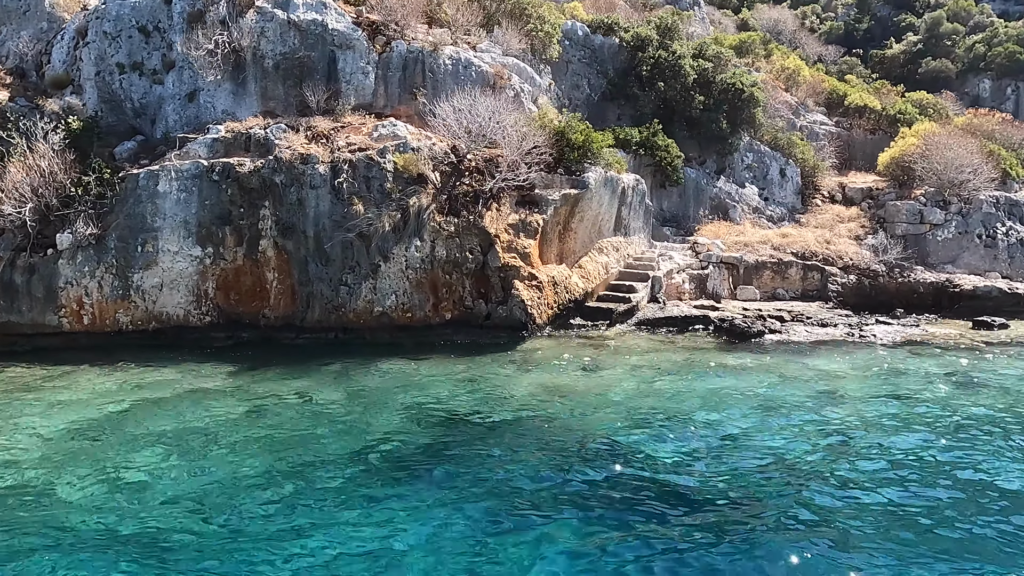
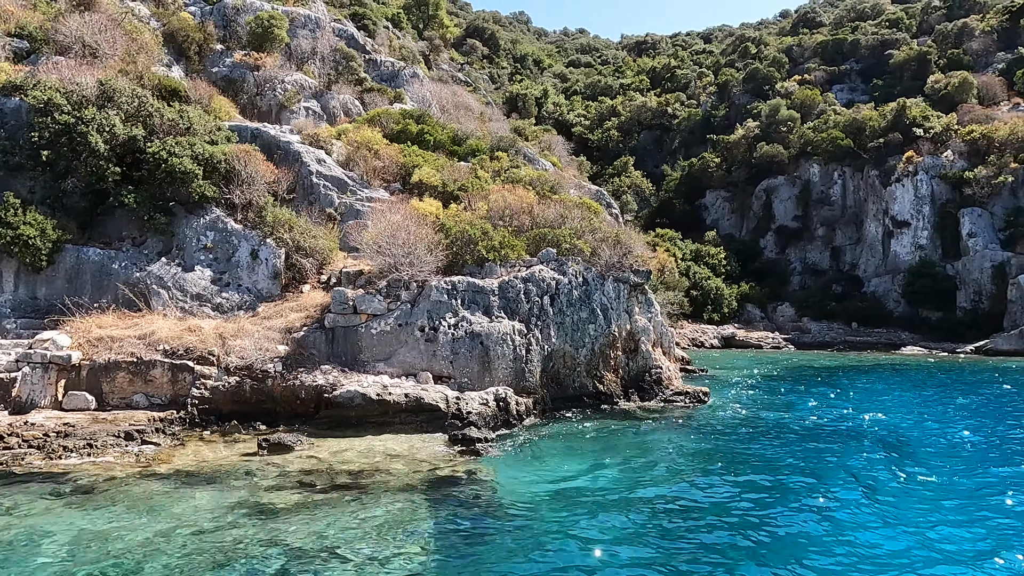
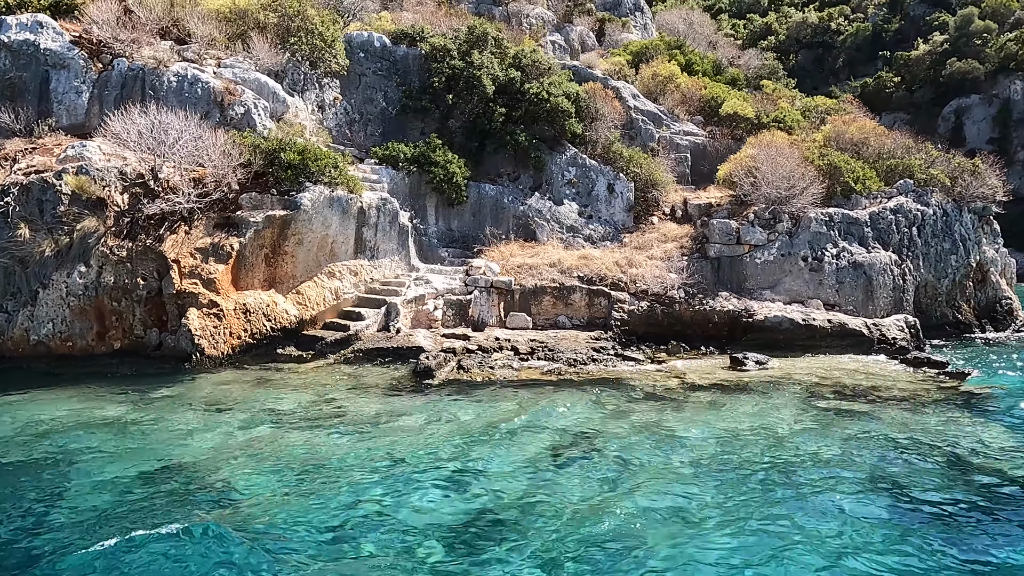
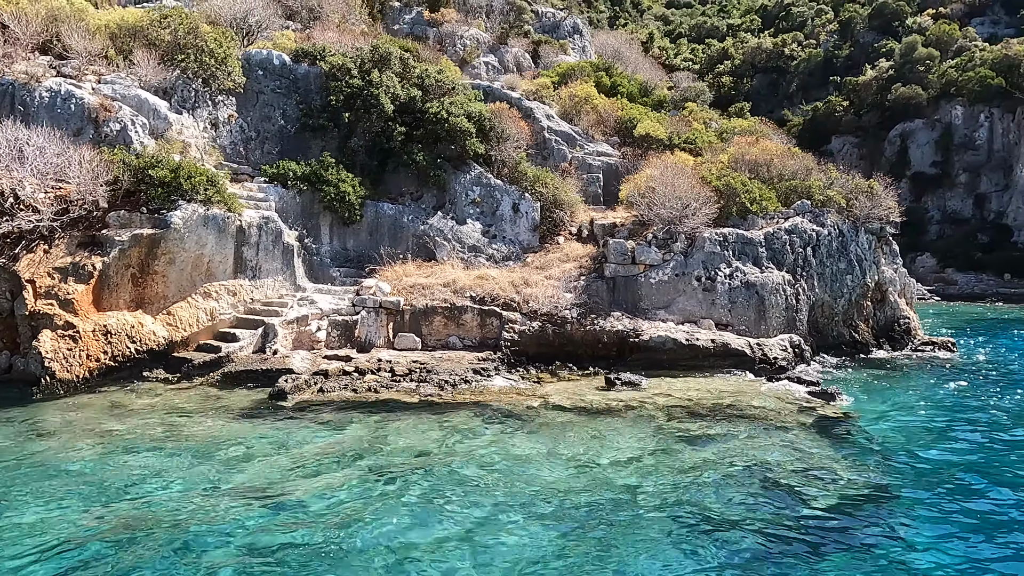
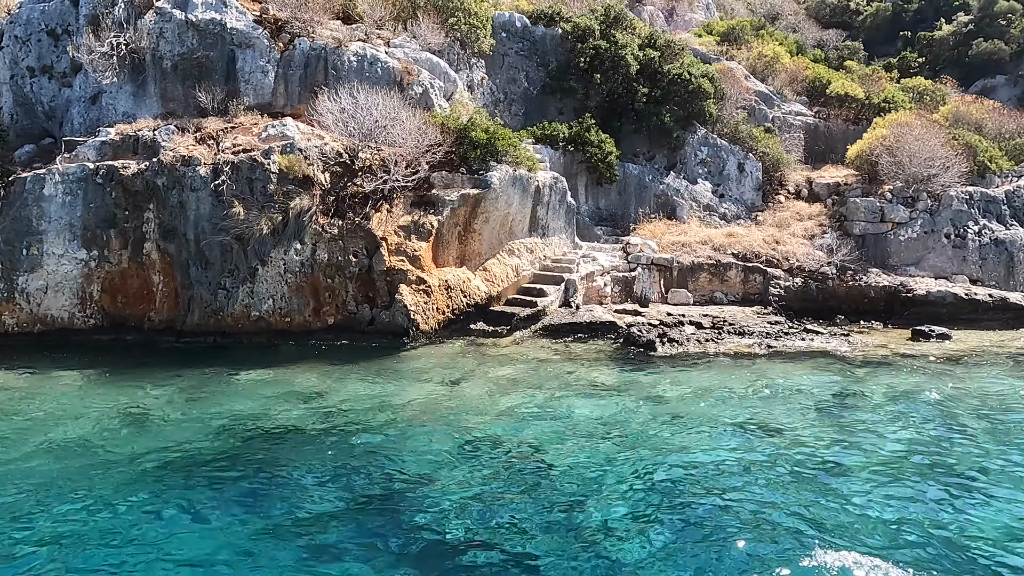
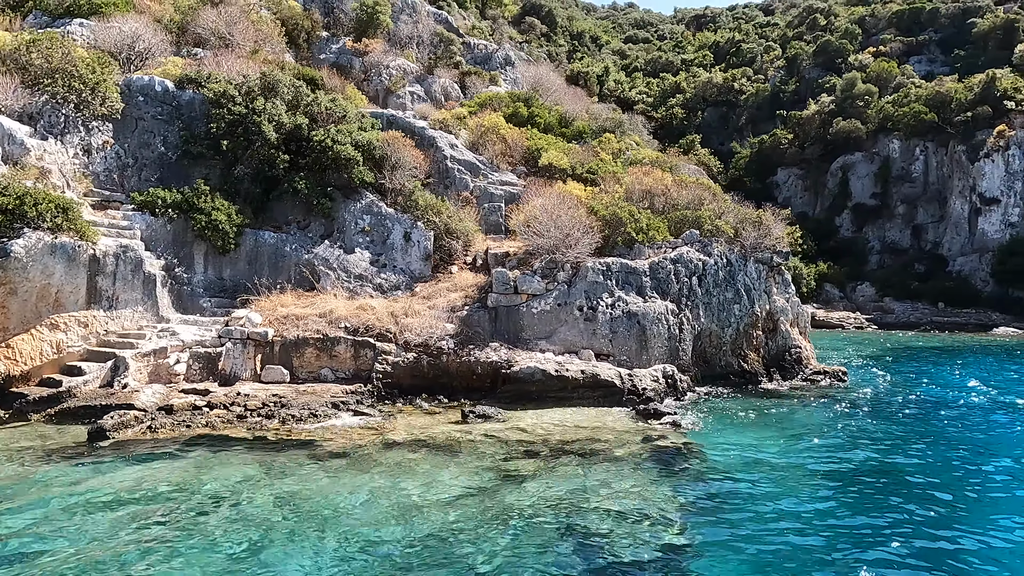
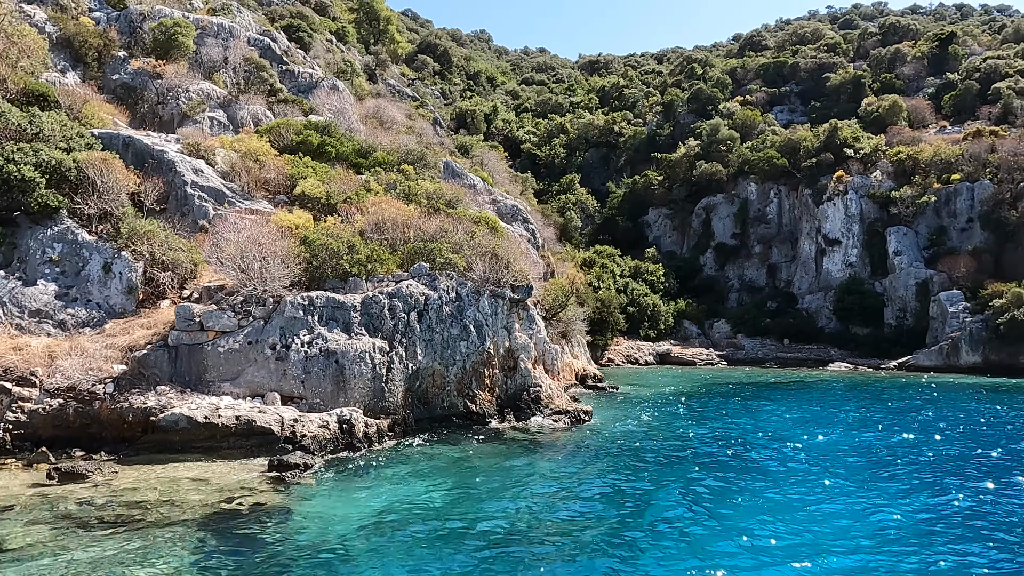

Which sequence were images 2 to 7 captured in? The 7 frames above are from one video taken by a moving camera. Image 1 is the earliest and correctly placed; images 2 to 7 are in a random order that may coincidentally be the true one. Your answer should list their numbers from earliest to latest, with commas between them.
5, 3, 4, 6, 2, 7
